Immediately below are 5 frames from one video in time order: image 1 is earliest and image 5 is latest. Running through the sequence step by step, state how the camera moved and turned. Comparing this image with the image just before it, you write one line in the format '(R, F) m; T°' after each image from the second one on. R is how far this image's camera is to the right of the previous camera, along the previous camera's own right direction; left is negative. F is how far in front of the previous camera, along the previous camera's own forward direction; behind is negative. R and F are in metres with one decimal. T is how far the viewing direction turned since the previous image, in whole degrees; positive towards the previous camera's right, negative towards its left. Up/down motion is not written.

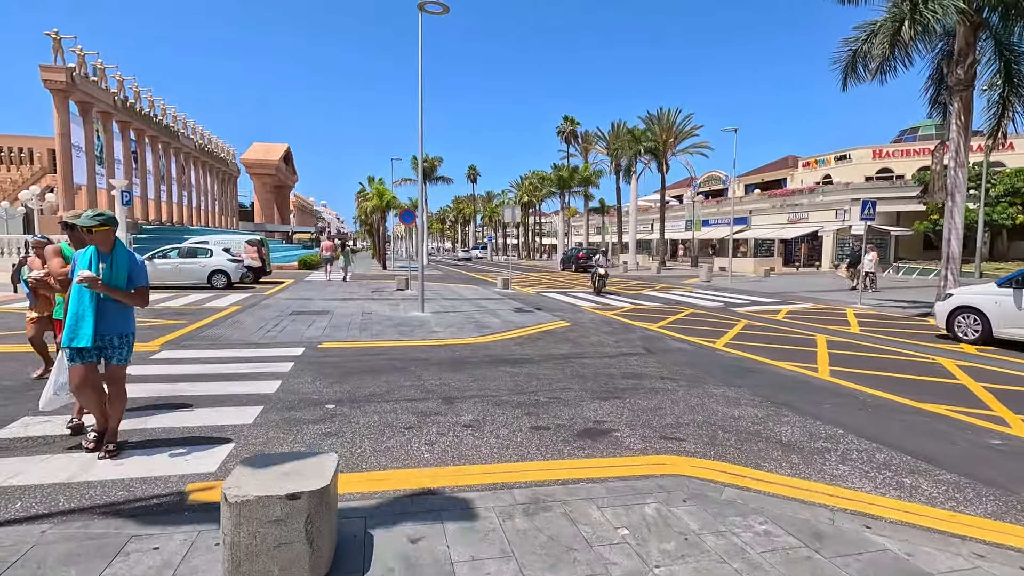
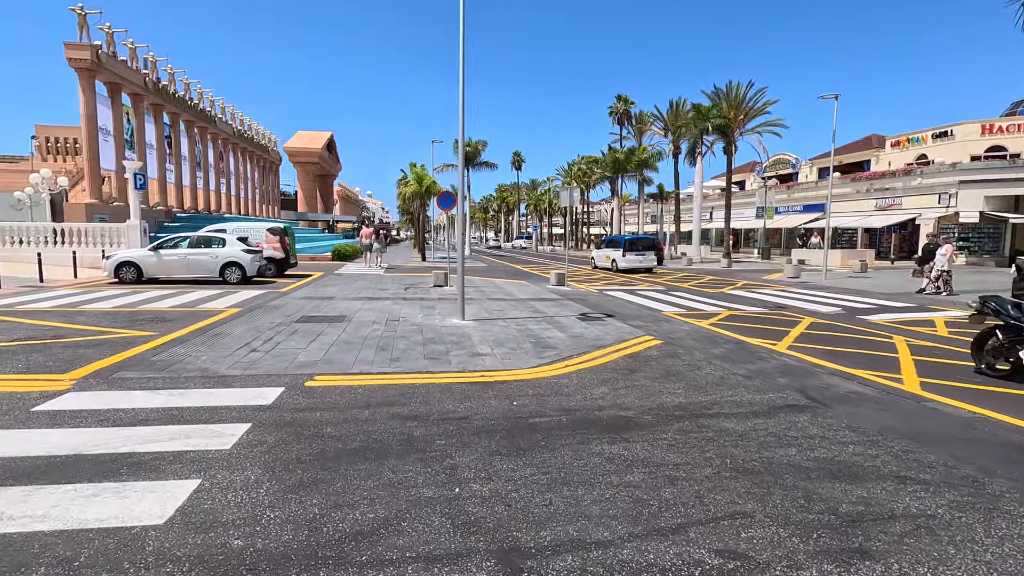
(-0.5, +3.1) m; -4°
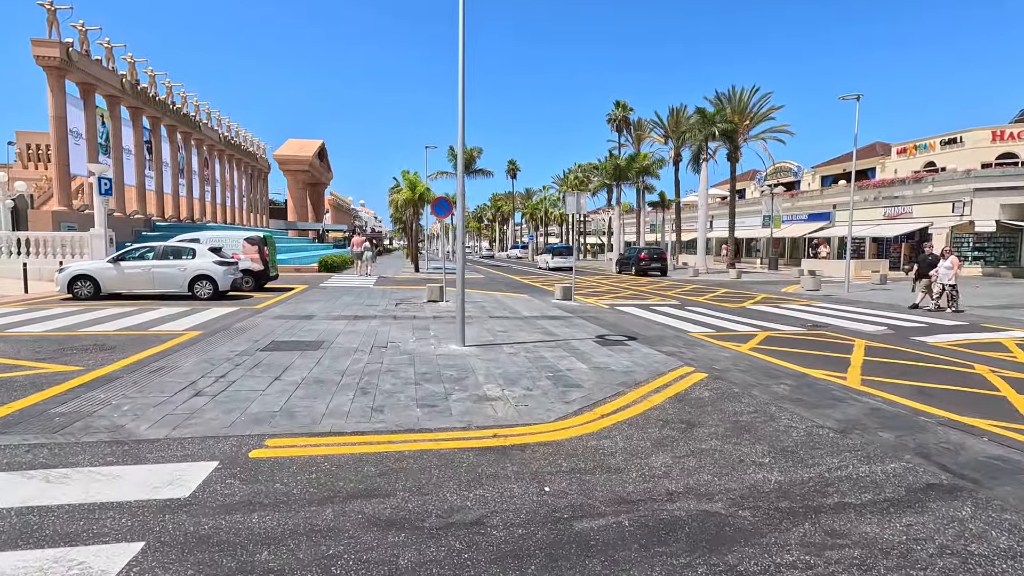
(-0.3, +1.6) m; +1°
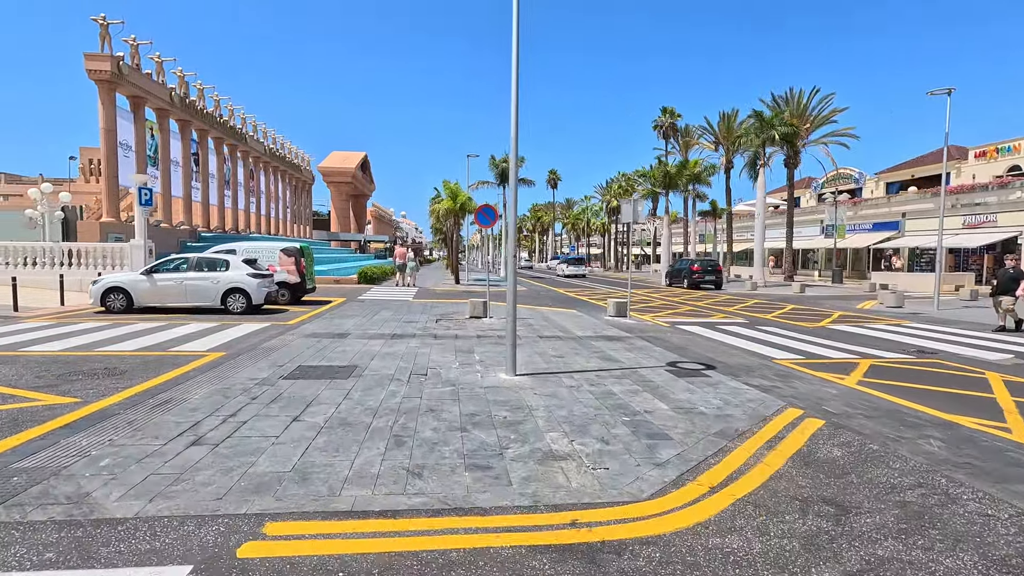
(-0.3, +1.3) m; -4°
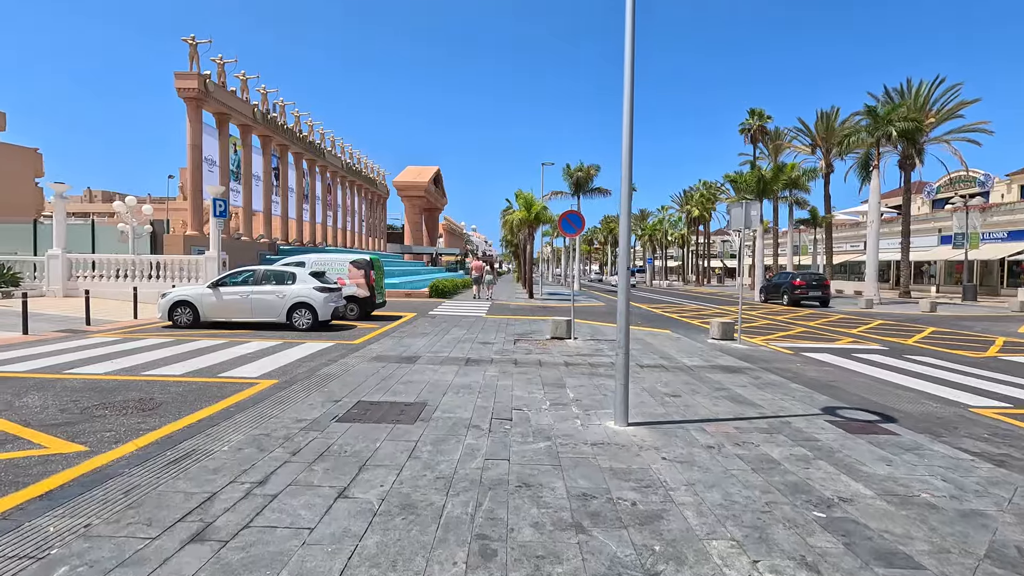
(-0.5, +1.7) m; -7°
